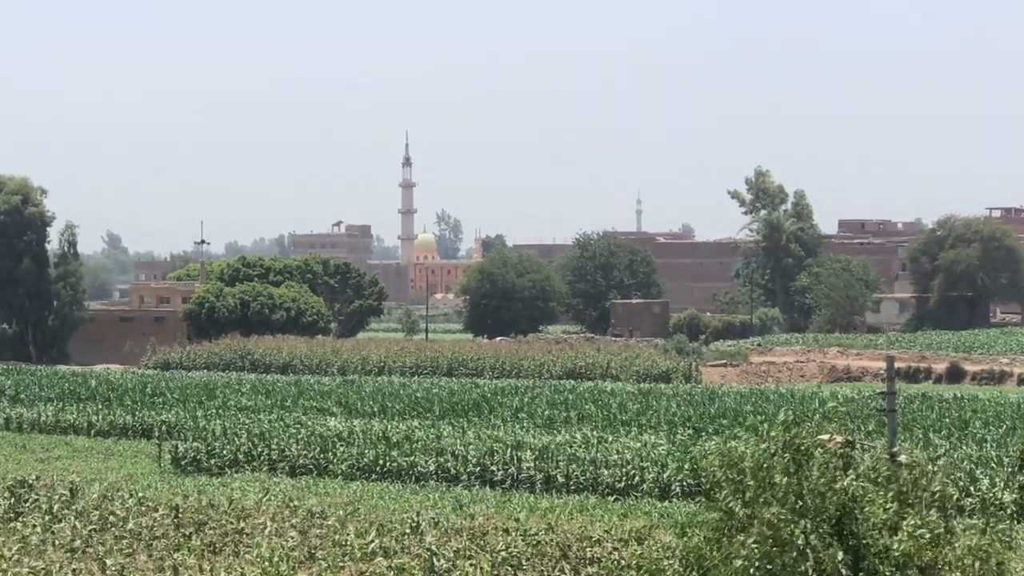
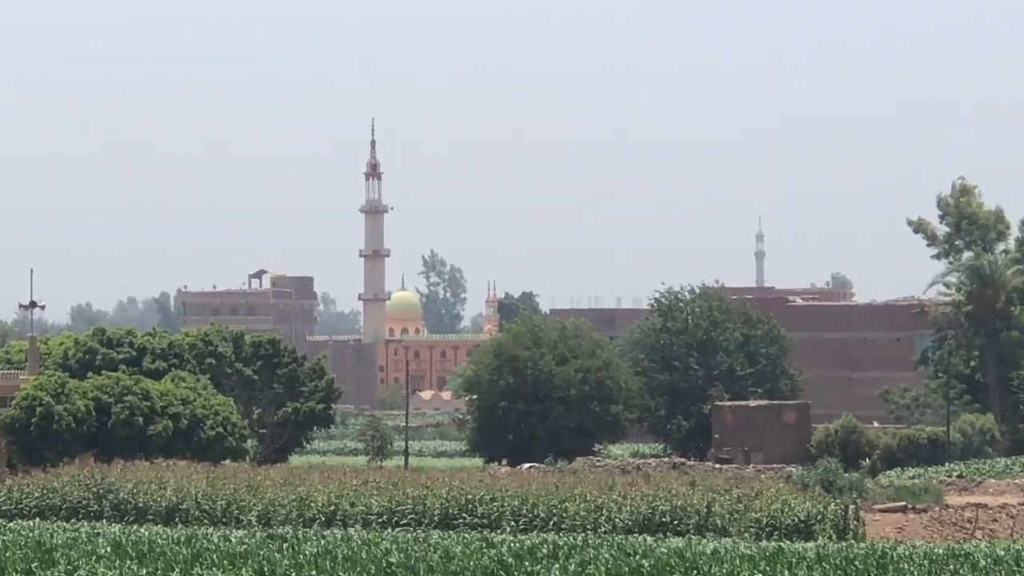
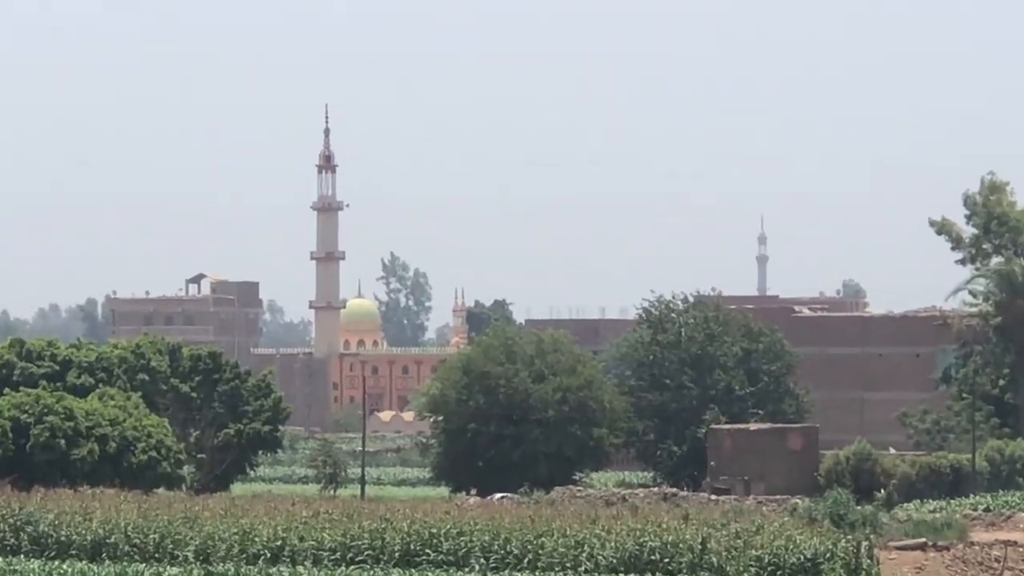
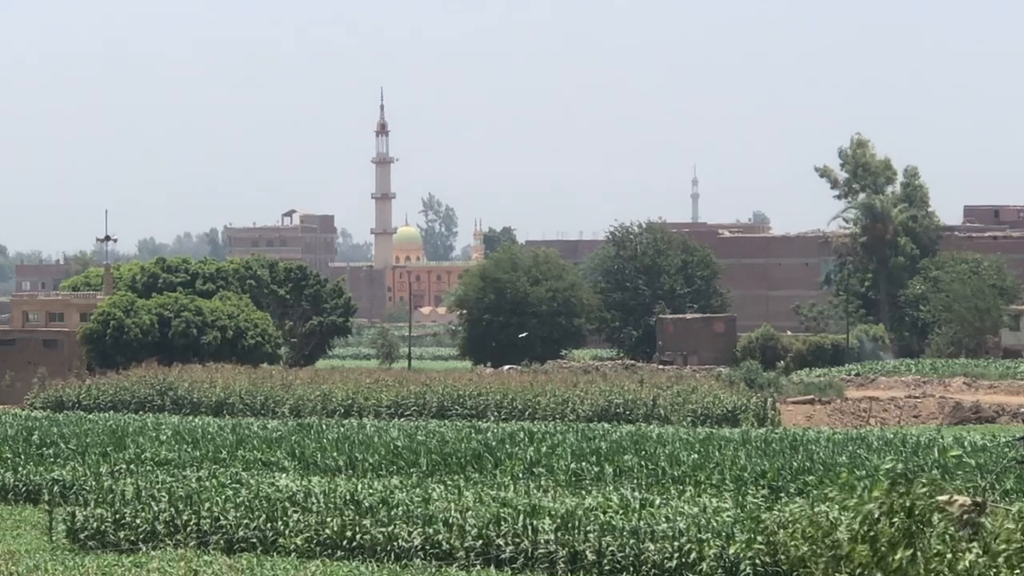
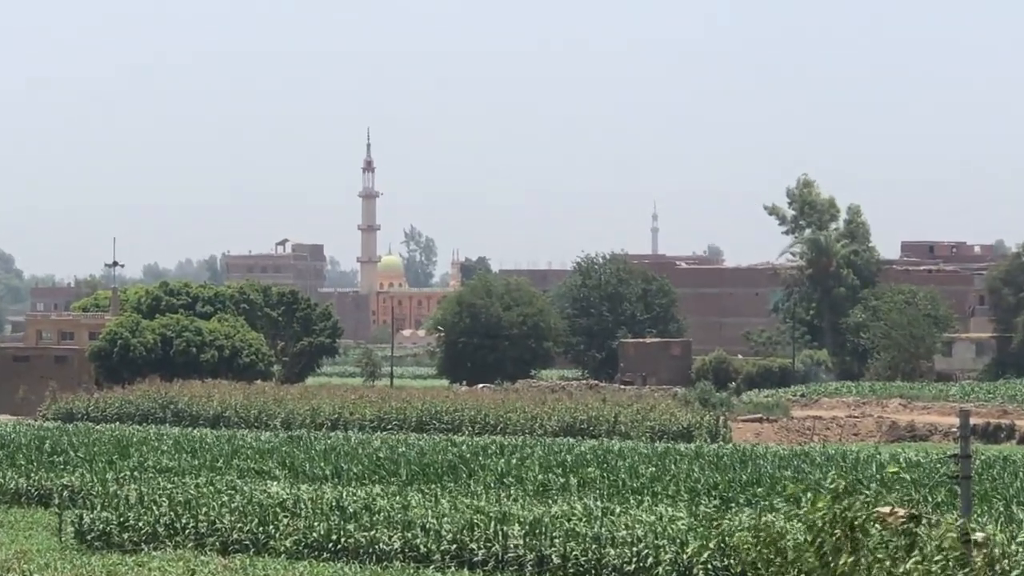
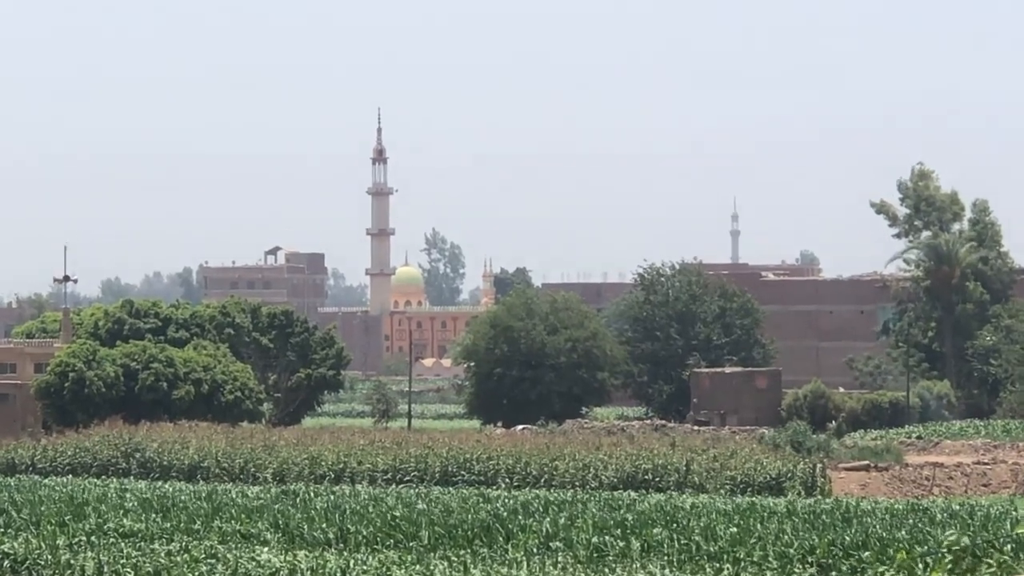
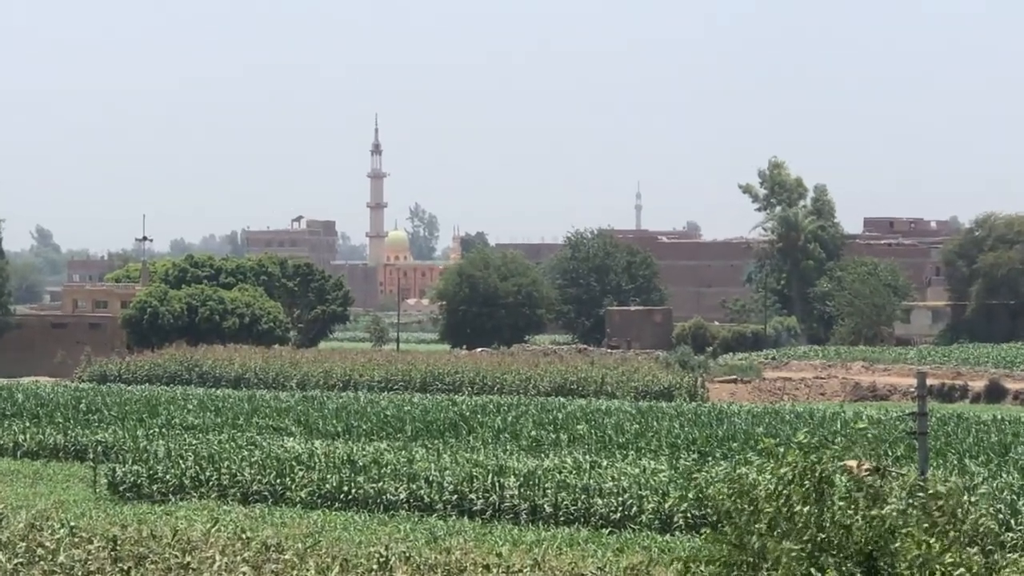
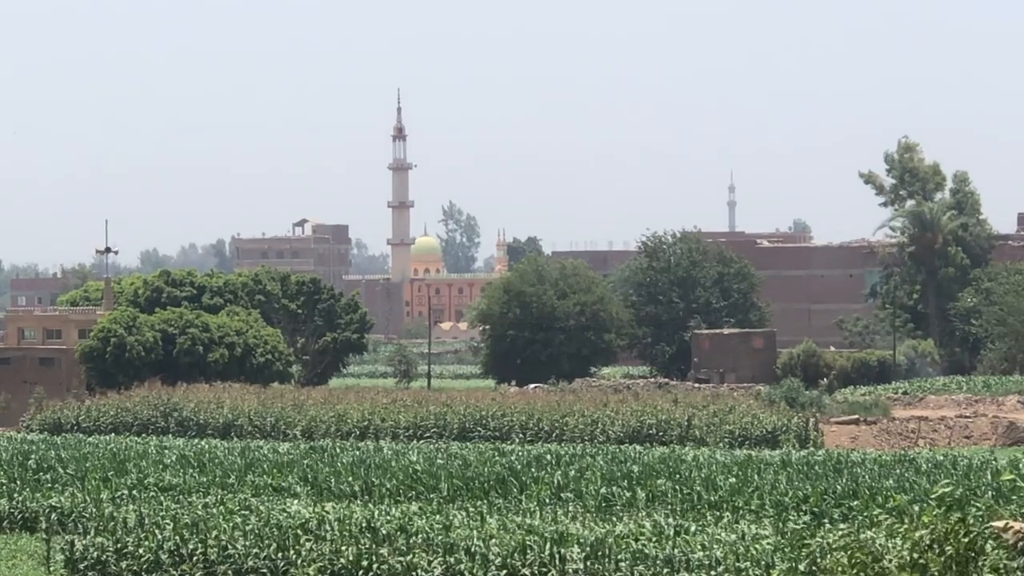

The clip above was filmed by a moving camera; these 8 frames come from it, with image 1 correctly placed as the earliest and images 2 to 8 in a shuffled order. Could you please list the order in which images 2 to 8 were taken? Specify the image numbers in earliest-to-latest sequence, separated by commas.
7, 5, 4, 8, 6, 2, 3
